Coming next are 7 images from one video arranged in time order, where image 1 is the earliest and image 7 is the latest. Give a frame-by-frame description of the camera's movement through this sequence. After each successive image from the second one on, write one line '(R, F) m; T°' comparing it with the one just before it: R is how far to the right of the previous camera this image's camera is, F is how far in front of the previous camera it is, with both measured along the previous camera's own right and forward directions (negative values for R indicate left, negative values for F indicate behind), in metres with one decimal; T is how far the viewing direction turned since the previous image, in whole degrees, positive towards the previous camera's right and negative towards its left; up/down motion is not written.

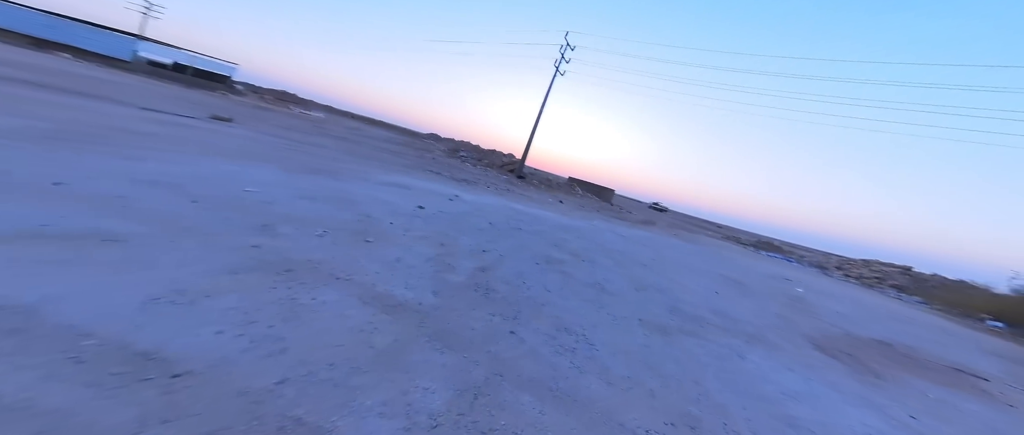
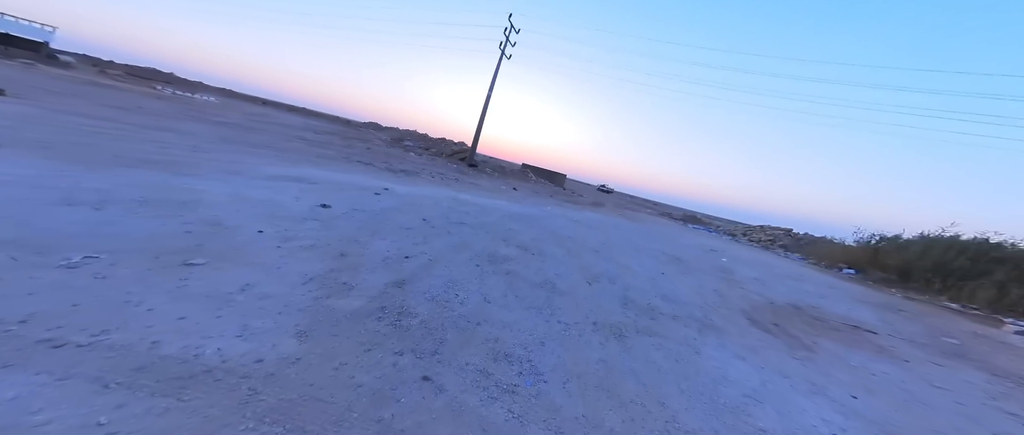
(+0.4, +0.8) m; +9°
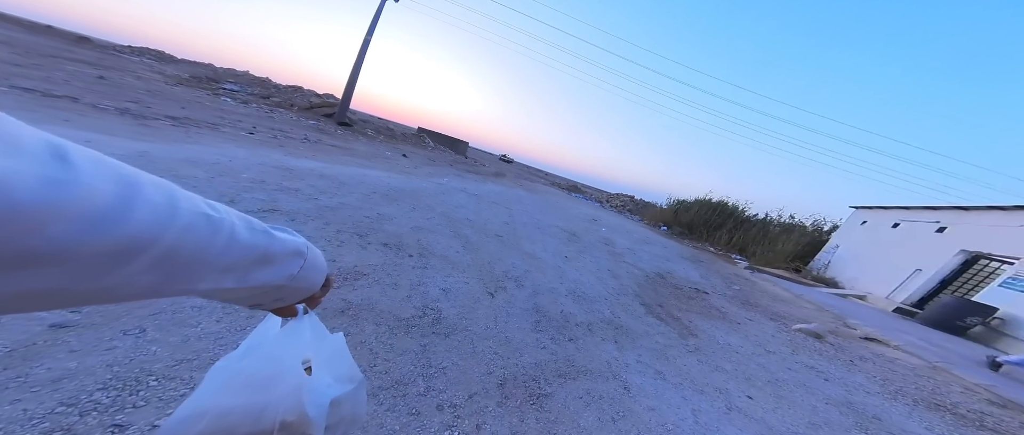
(+0.4, +1.8) m; +22°
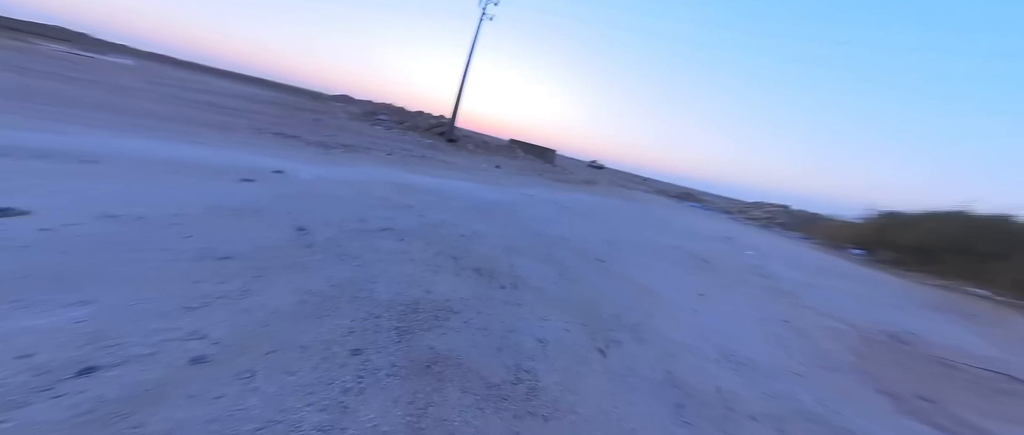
(-0.1, +0.7) m; -23°
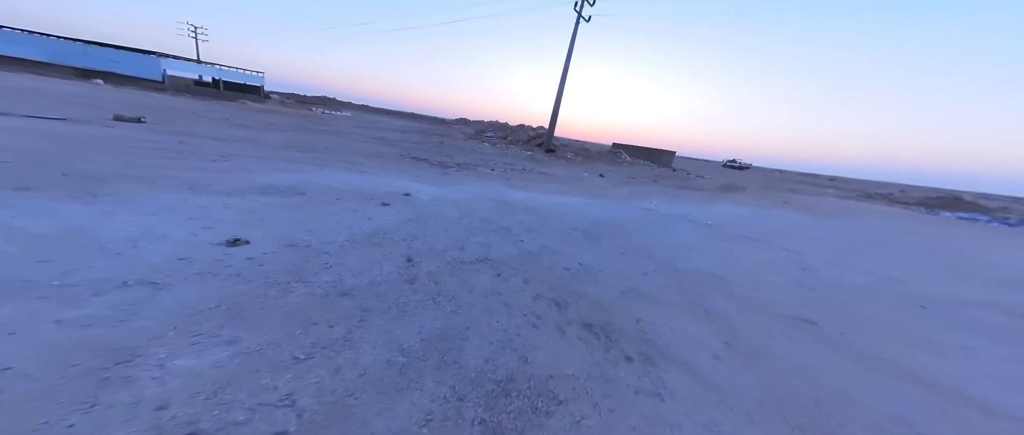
(-0.1, +0.6) m; -22°
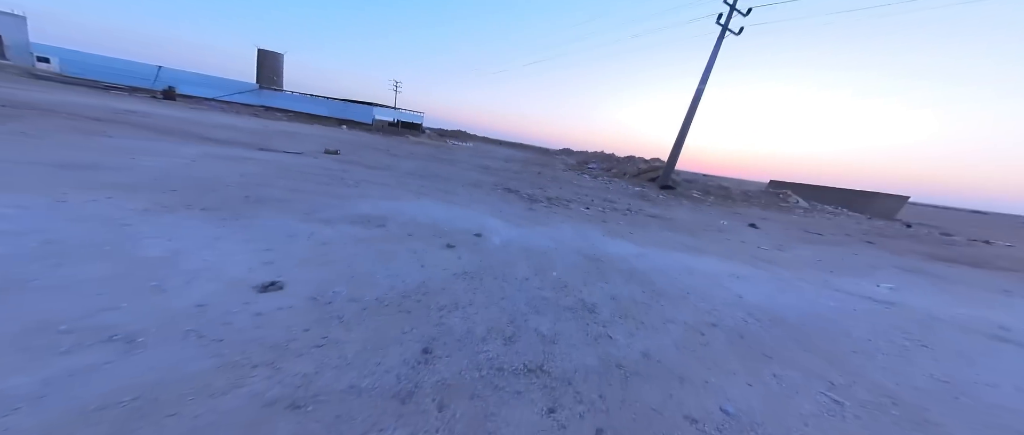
(+0.2, +1.2) m; -21°
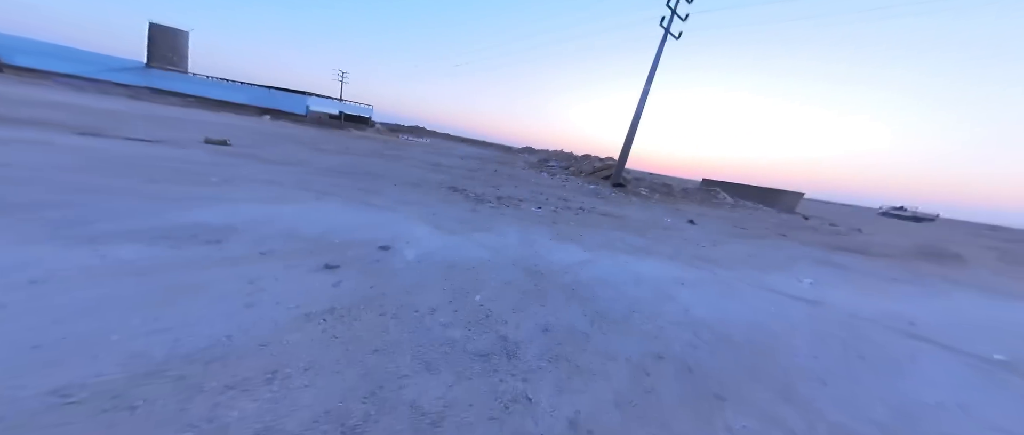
(+0.8, +1.2) m; +8°
